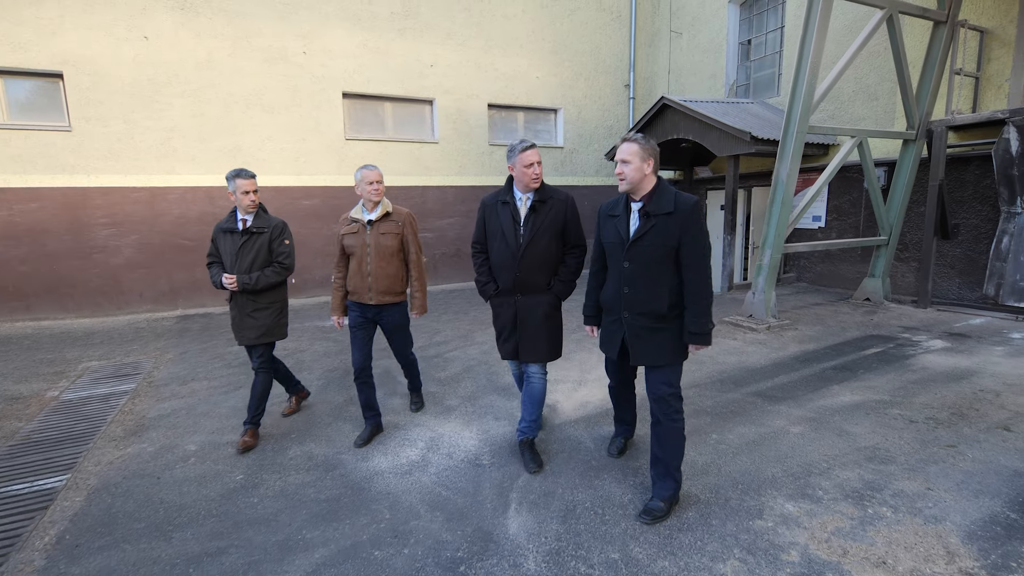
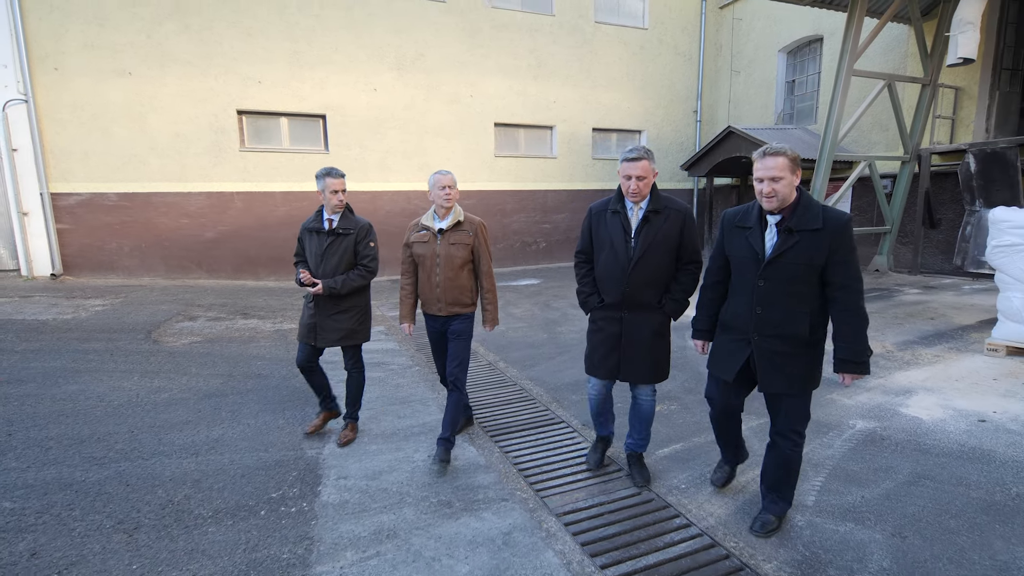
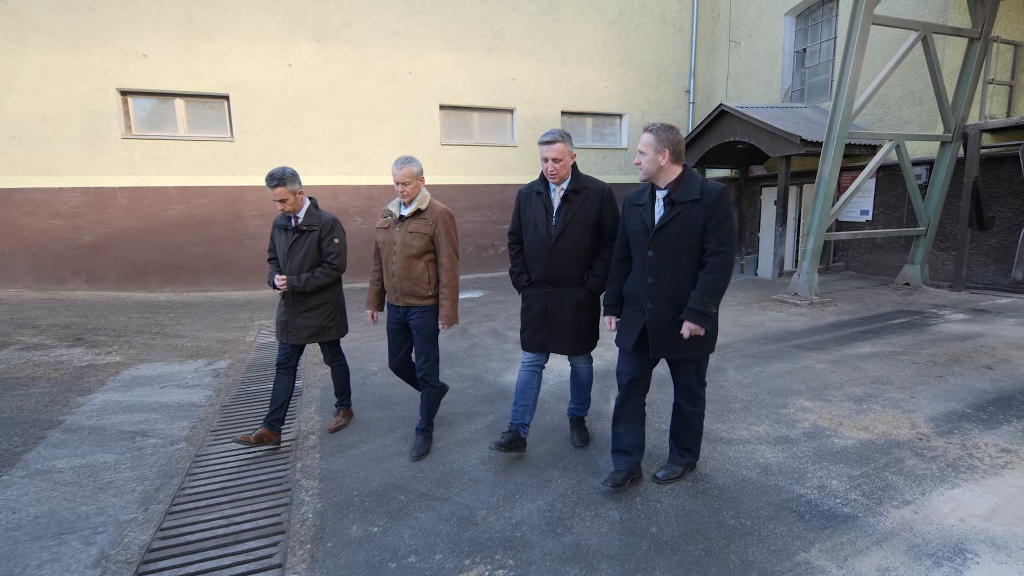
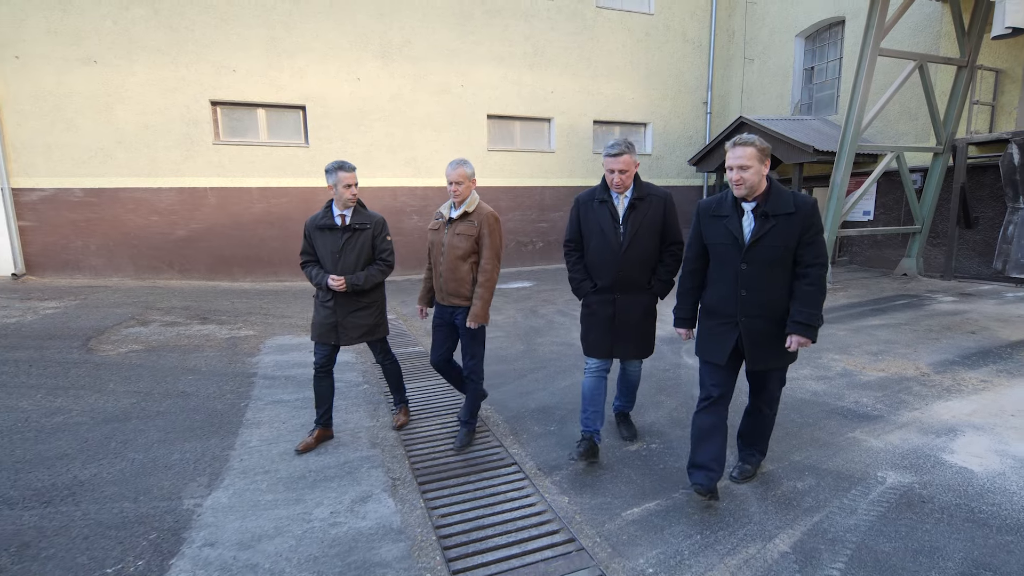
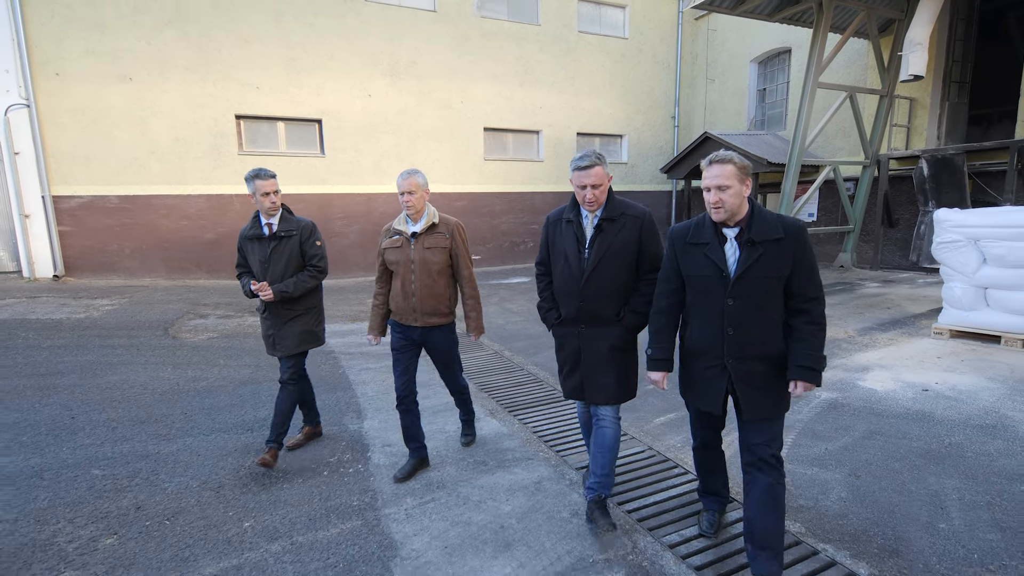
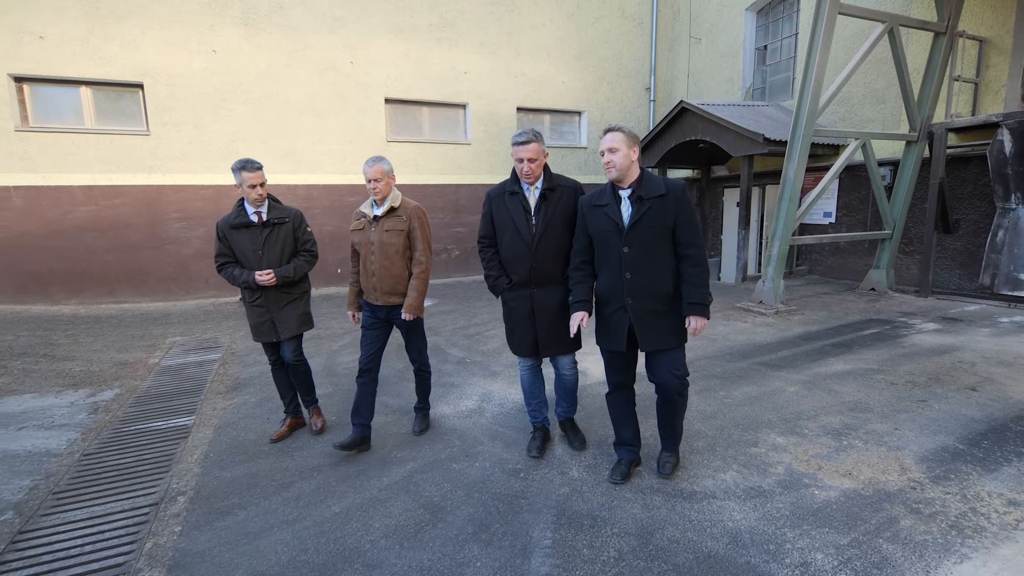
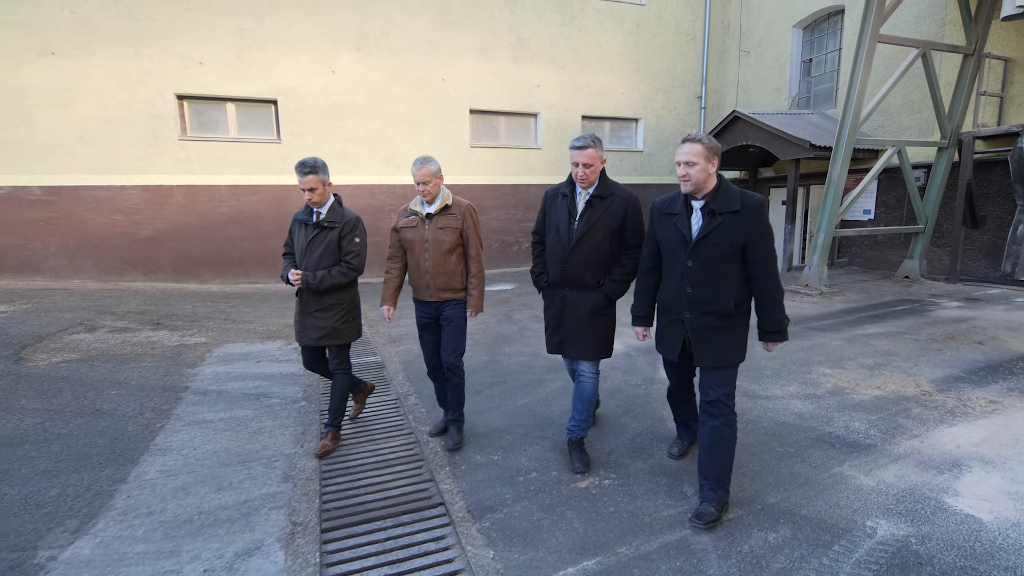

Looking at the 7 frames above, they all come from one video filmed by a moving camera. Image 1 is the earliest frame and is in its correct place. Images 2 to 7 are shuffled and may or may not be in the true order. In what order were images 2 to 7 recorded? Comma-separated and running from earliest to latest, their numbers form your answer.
6, 3, 7, 4, 2, 5
